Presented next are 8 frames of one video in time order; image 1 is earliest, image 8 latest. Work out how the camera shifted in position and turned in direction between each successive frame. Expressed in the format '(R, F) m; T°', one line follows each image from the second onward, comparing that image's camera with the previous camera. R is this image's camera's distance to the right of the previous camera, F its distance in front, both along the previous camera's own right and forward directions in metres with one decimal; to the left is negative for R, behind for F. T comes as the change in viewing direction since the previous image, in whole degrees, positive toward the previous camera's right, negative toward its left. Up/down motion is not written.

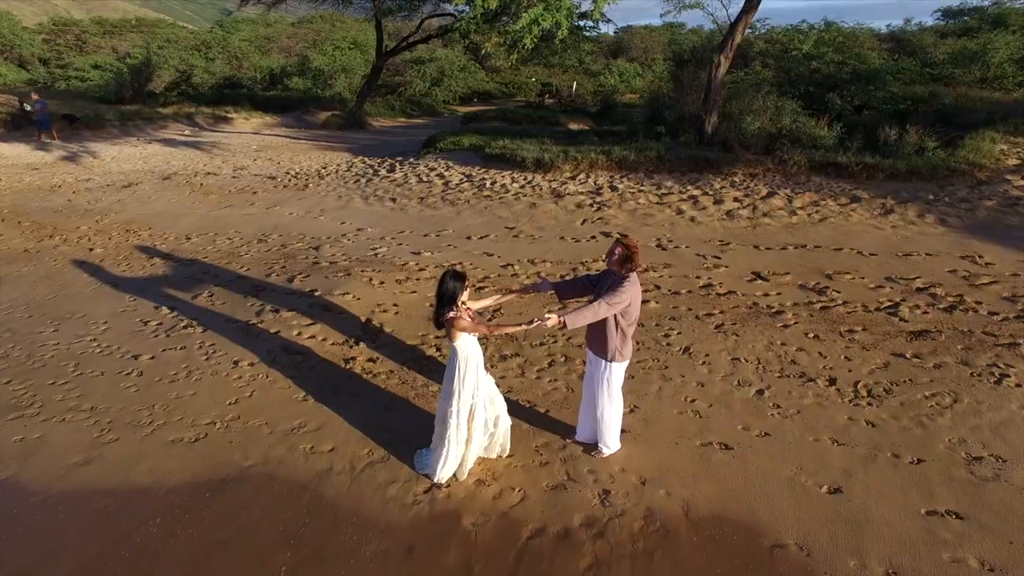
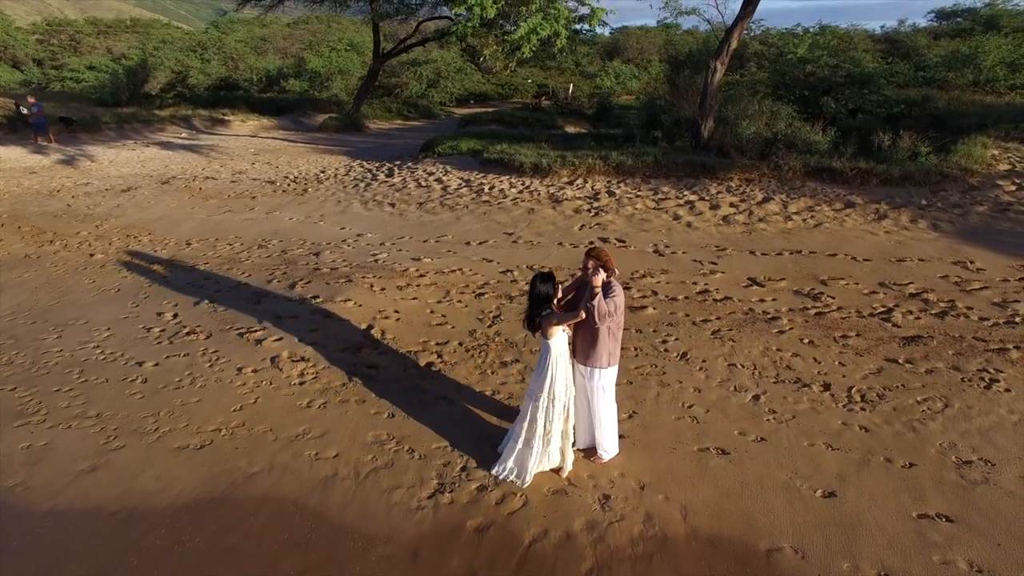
(0.0, -0.1) m; 0°
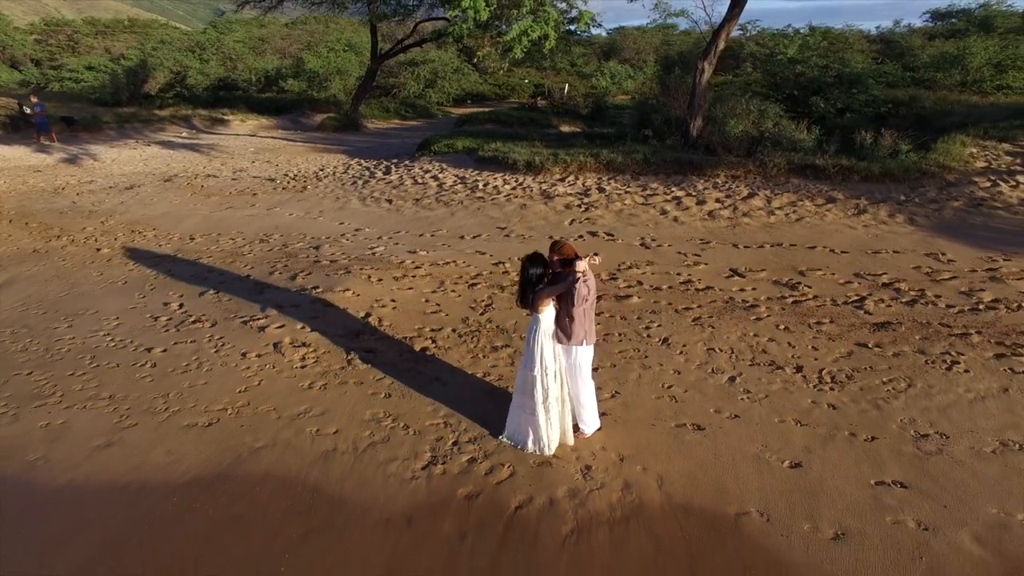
(+0.1, -0.3) m; 0°
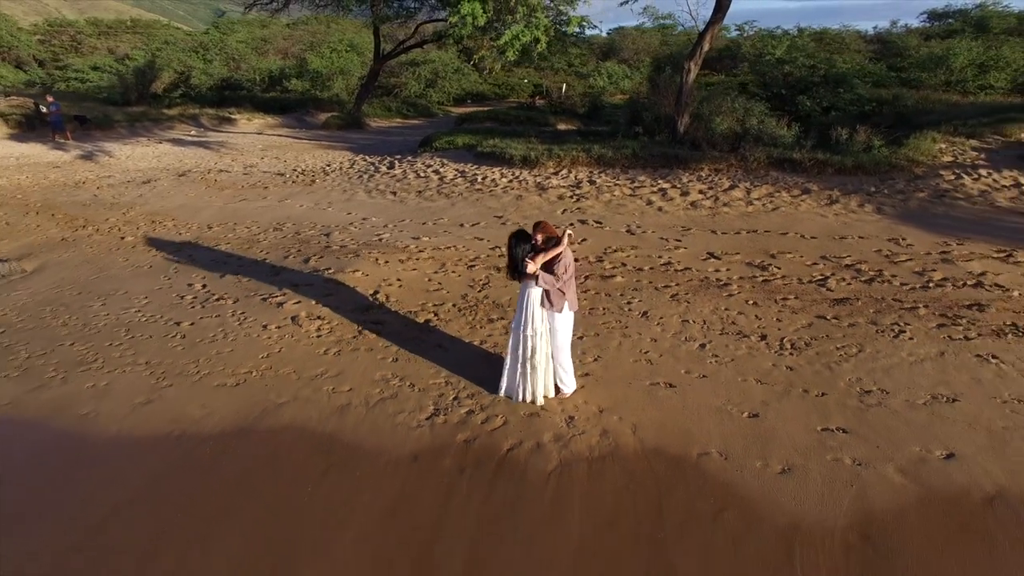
(+0.1, -0.6) m; 0°
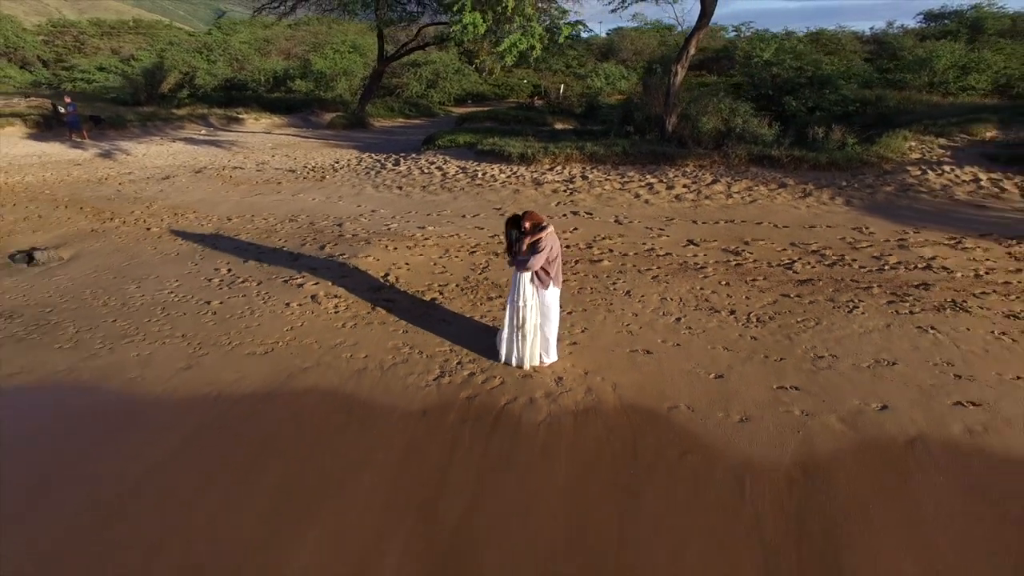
(0.0, -0.7) m; 0°
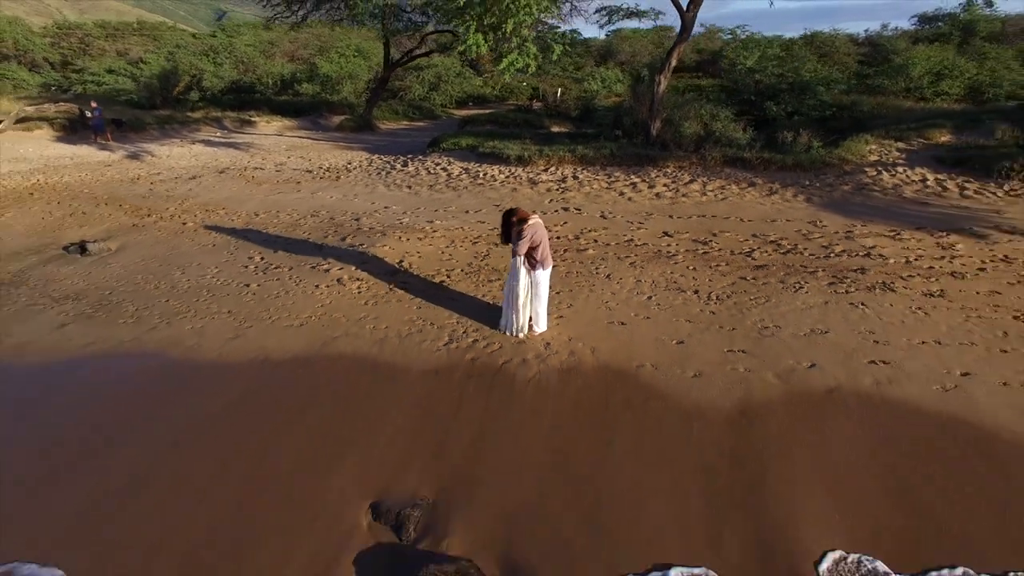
(0.0, -1.1) m; 0°
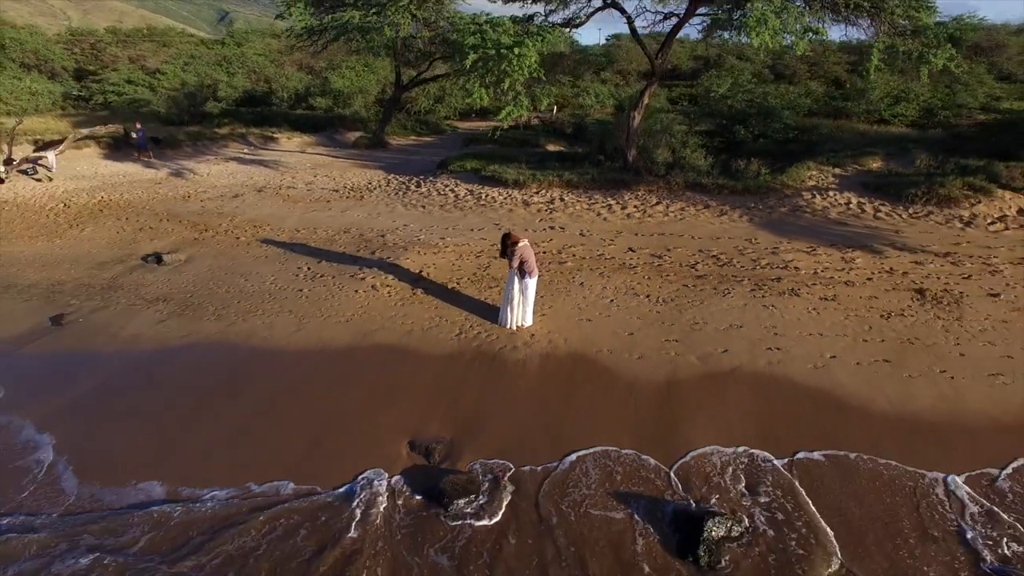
(+0.1, -2.2) m; 0°
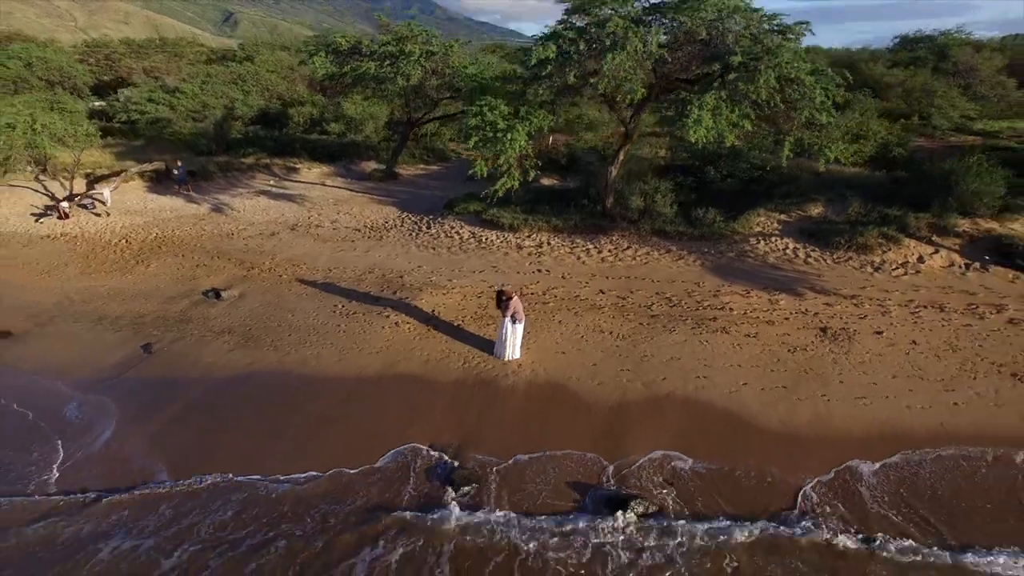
(+0.2, -2.6) m; 0°
